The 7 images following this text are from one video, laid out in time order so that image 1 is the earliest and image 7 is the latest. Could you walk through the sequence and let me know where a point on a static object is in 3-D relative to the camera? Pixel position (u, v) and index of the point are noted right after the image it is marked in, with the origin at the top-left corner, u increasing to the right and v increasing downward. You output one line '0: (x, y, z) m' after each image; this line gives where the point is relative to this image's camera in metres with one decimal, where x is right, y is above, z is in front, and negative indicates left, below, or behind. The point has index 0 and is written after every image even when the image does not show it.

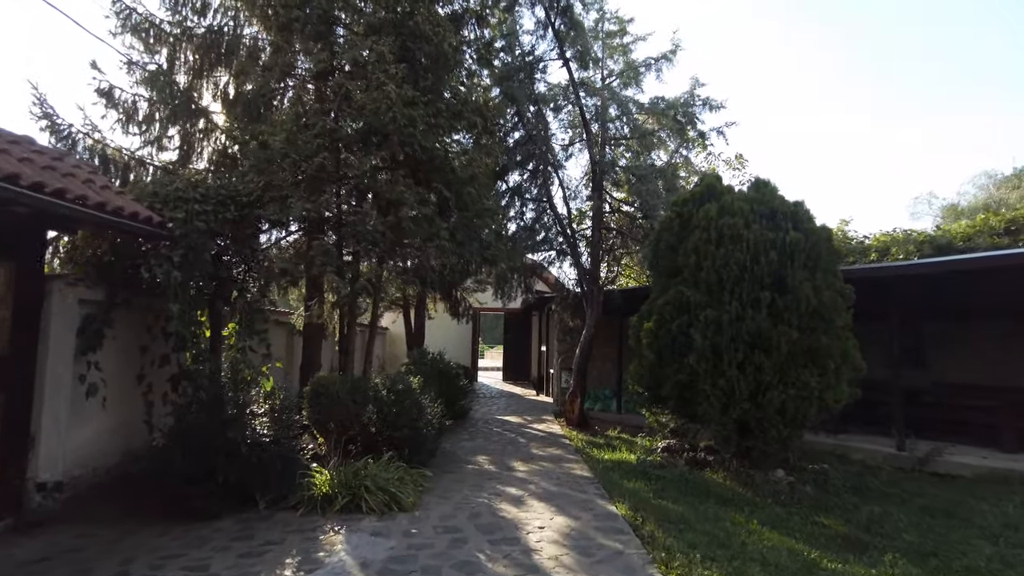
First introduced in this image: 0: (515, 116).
0: (+0.1, +4.3, +14.0) m
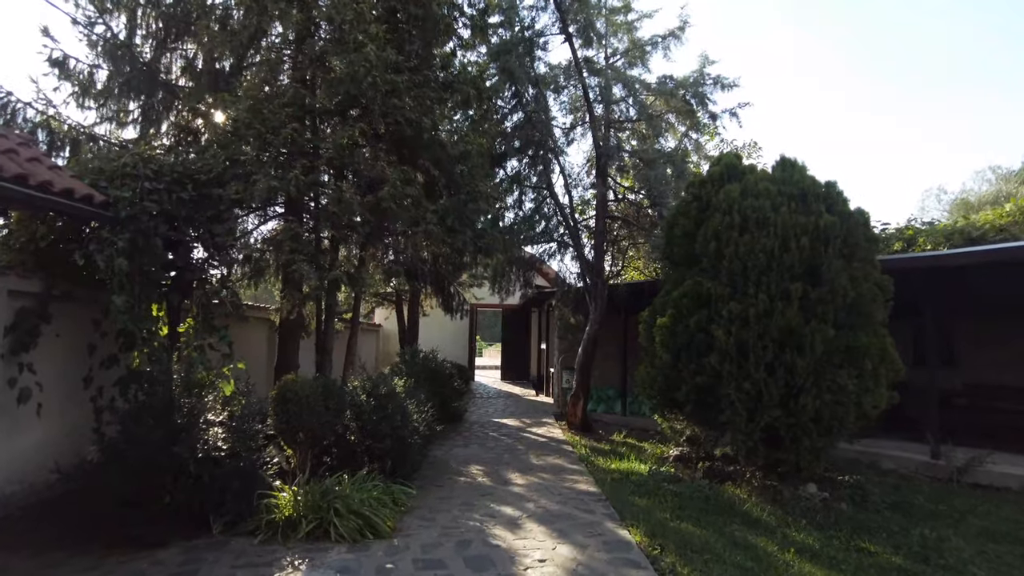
0: (0.0, +4.4, +13.1) m
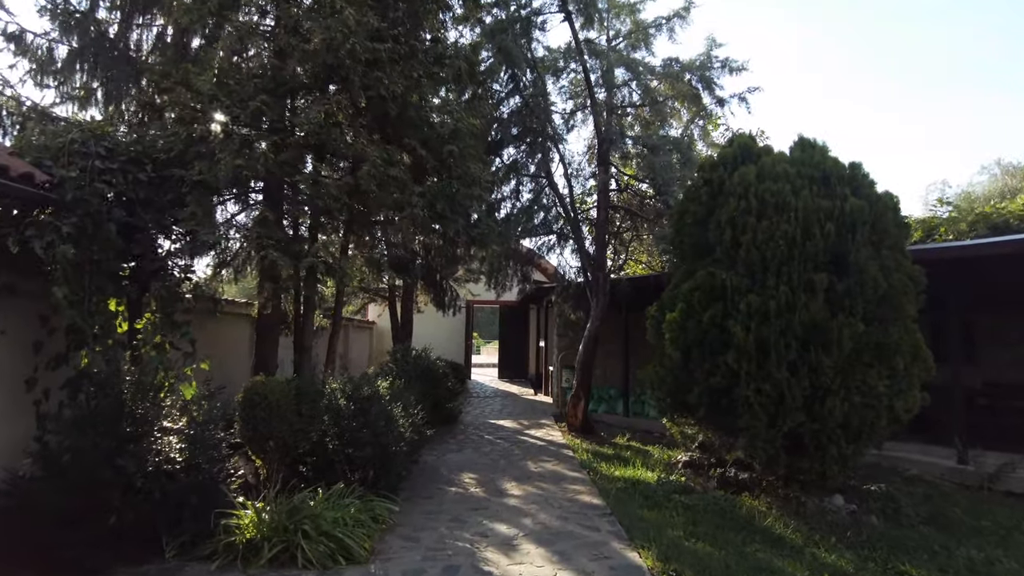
0: (0.0, +4.5, +12.4) m
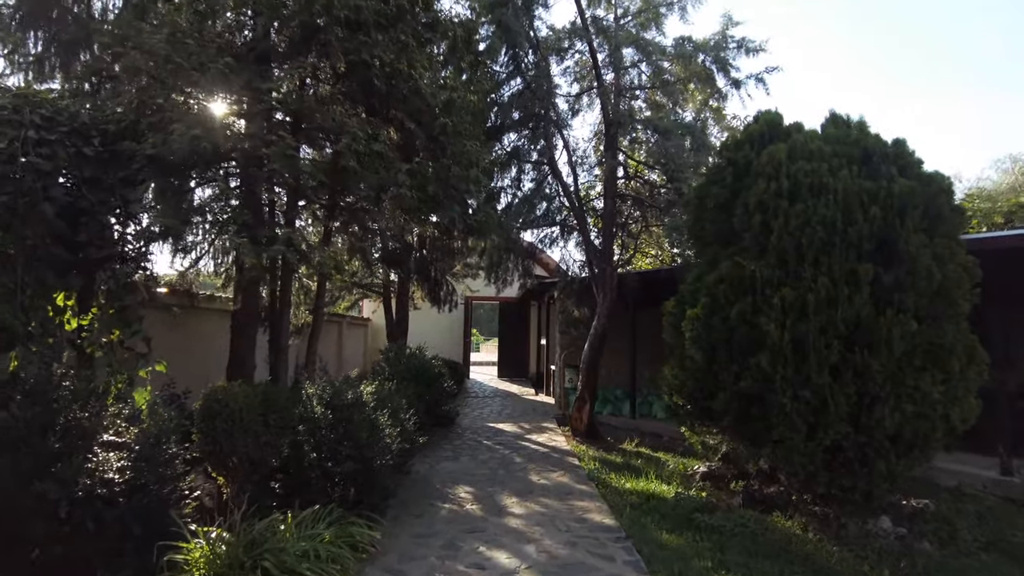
0: (0.0, +4.7, +11.6) m
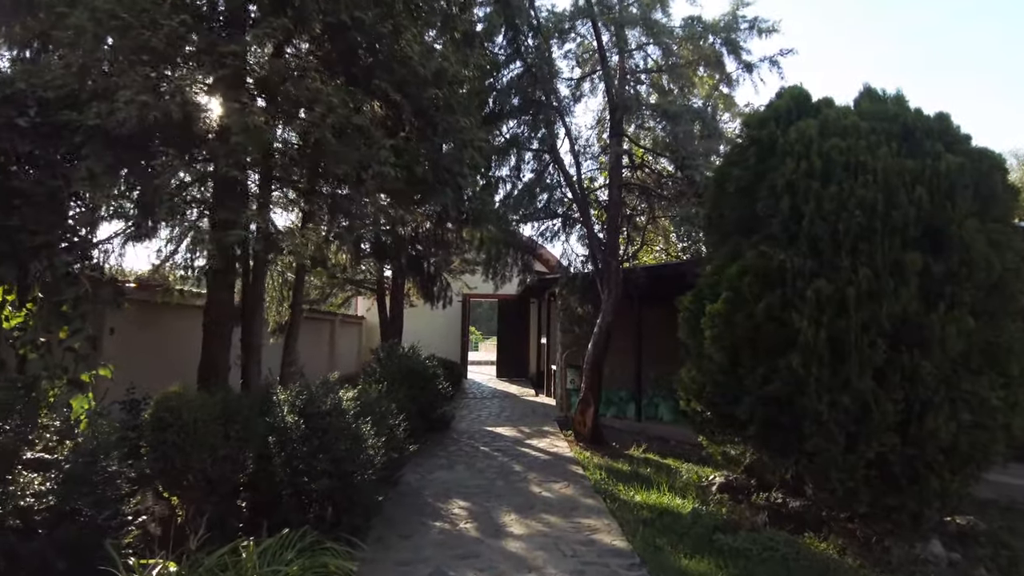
0: (-0.1, +4.7, +10.9) m
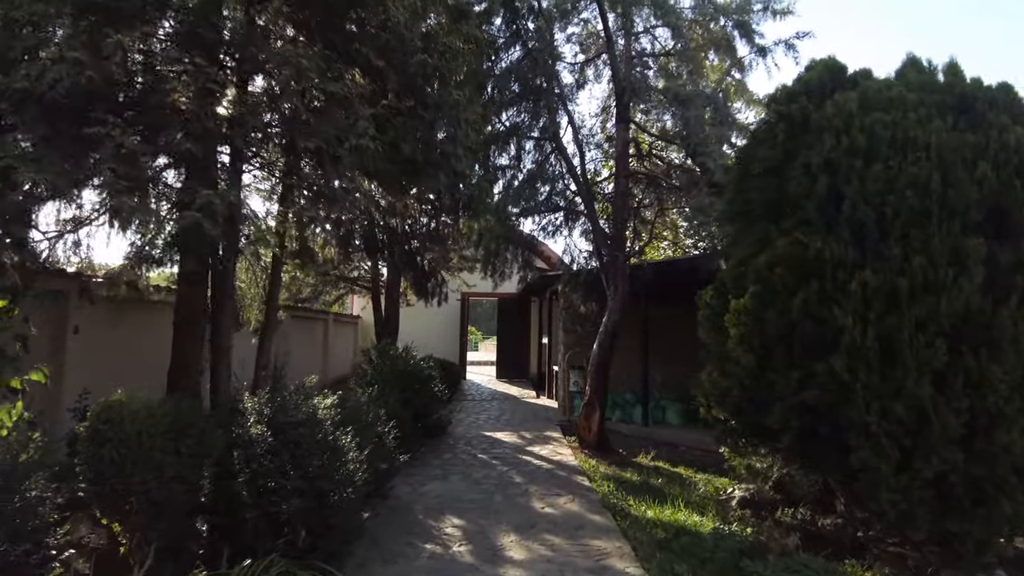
0: (-0.1, +4.8, +10.3) m
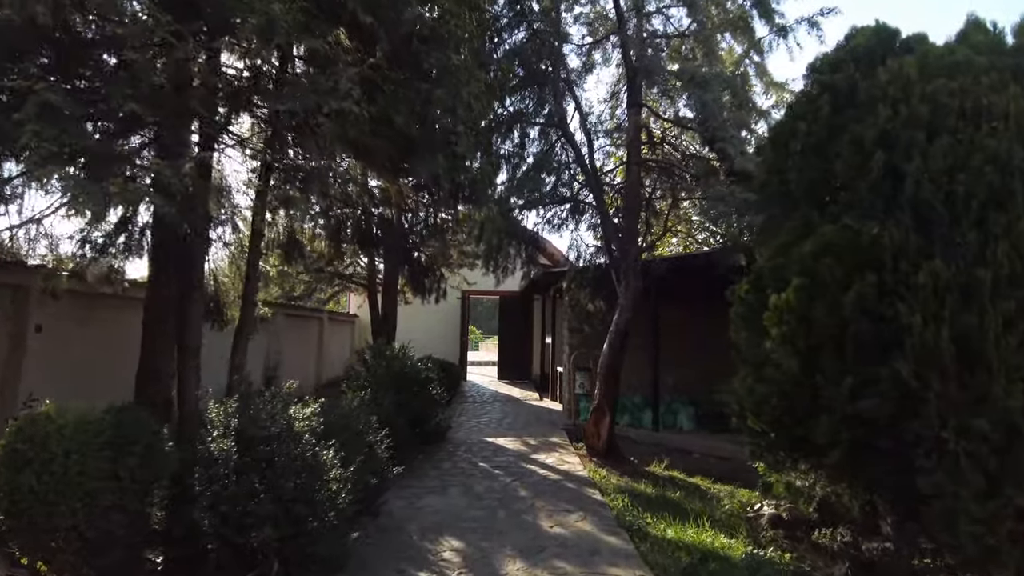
0: (0.0, +4.9, +9.7) m
